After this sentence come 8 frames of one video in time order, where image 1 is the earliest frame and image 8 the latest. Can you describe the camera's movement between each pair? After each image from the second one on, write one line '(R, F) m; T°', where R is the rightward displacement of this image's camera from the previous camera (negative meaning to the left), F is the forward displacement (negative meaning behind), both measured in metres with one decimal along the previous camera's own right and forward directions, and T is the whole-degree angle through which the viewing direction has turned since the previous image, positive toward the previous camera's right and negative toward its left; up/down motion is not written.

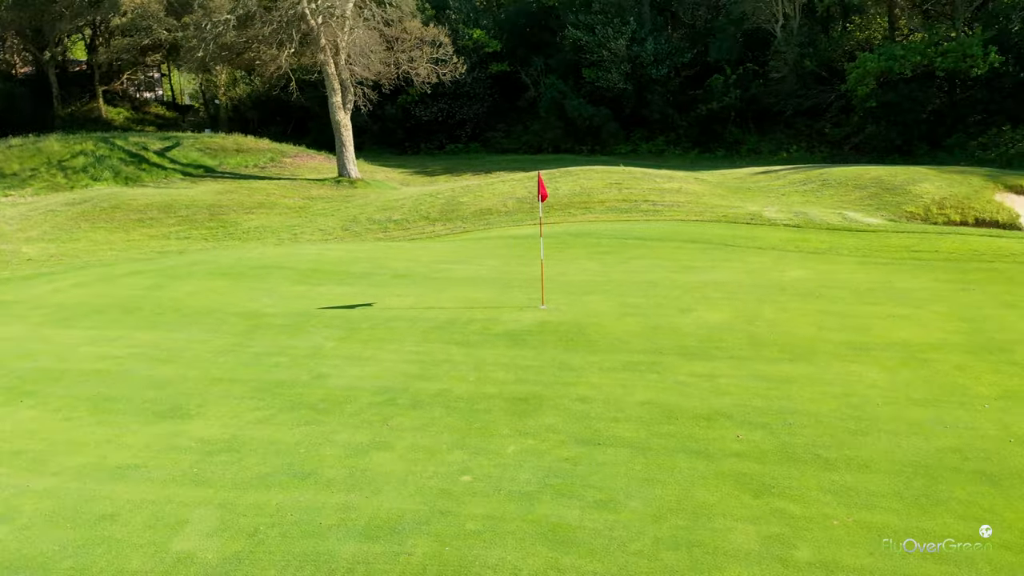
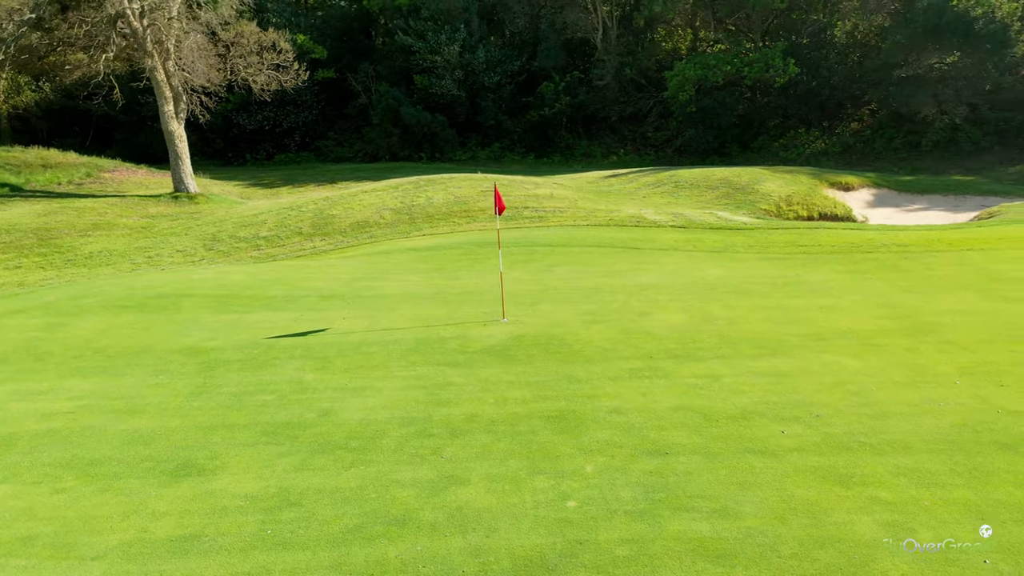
(-1.7, +0.3) m; +14°
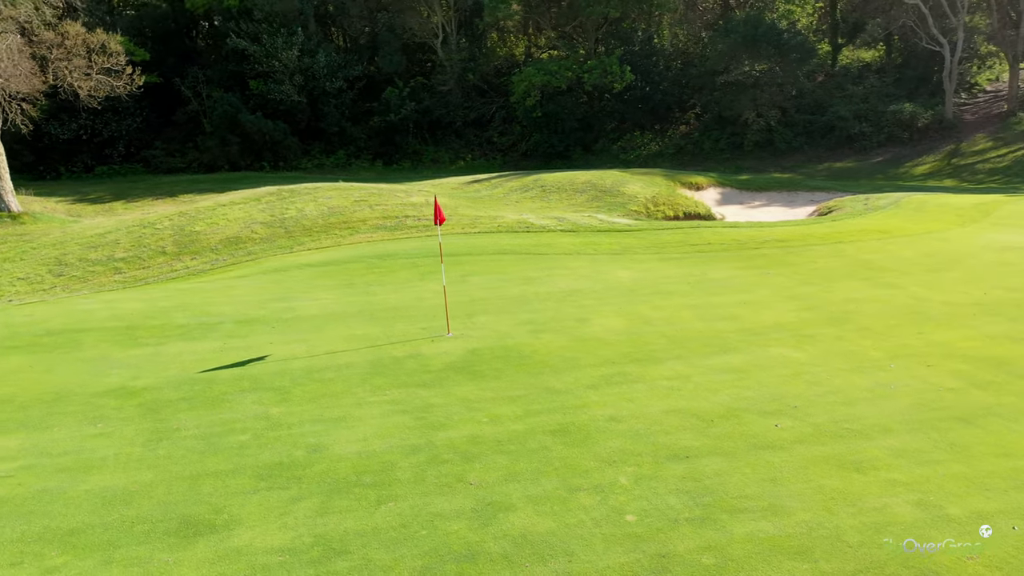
(-1.3, +0.3) m; +13°
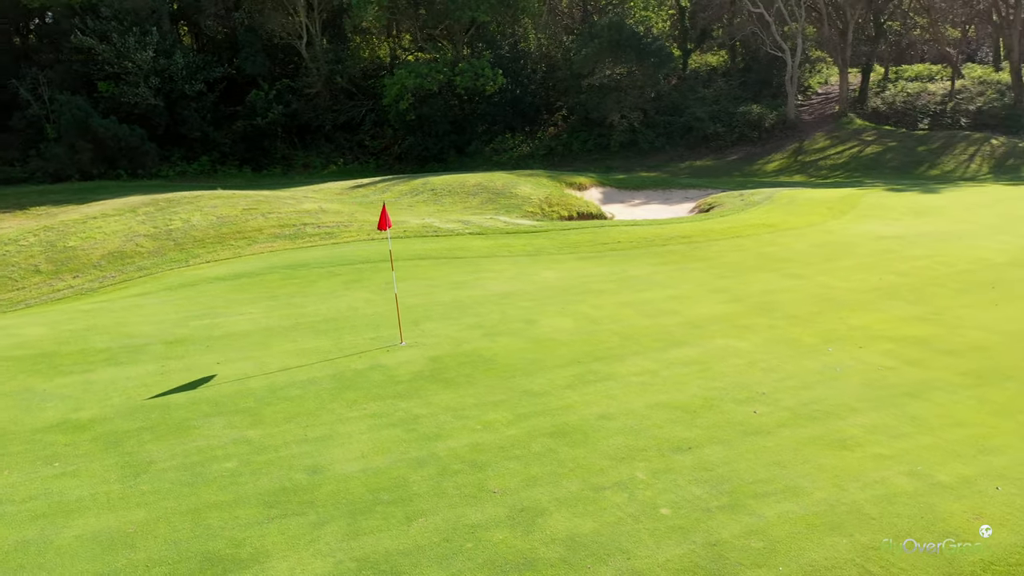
(-1.1, +0.1) m; +10°
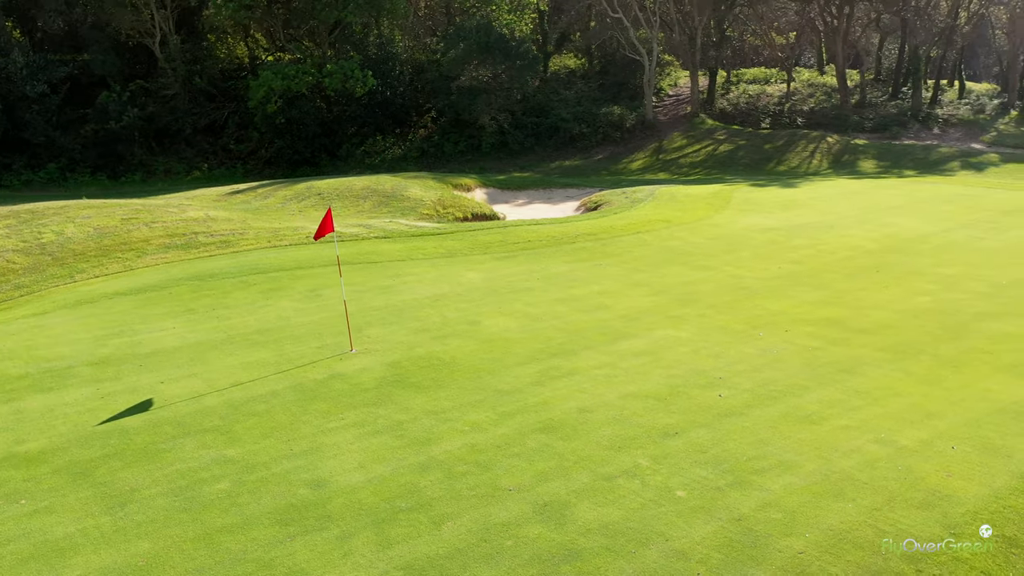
(-1.0, 0.0) m; +10°
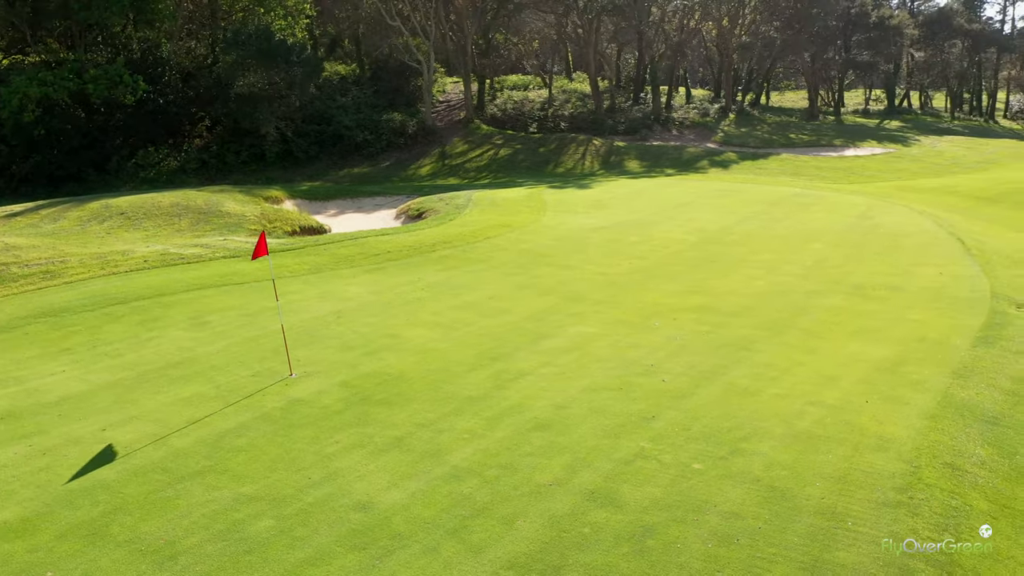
(-1.9, -0.1) m; +17°
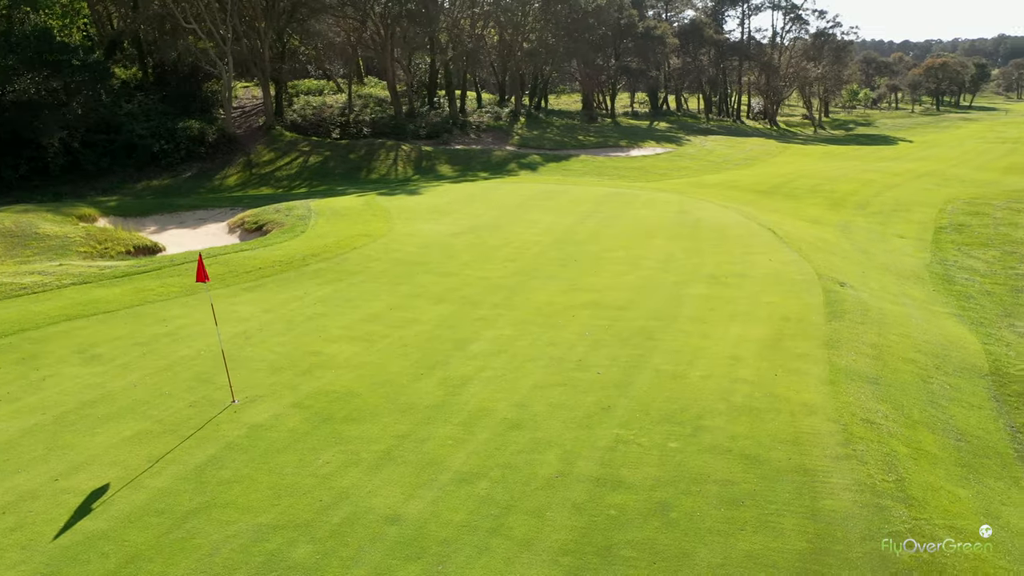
(-1.6, -0.2) m; +15°
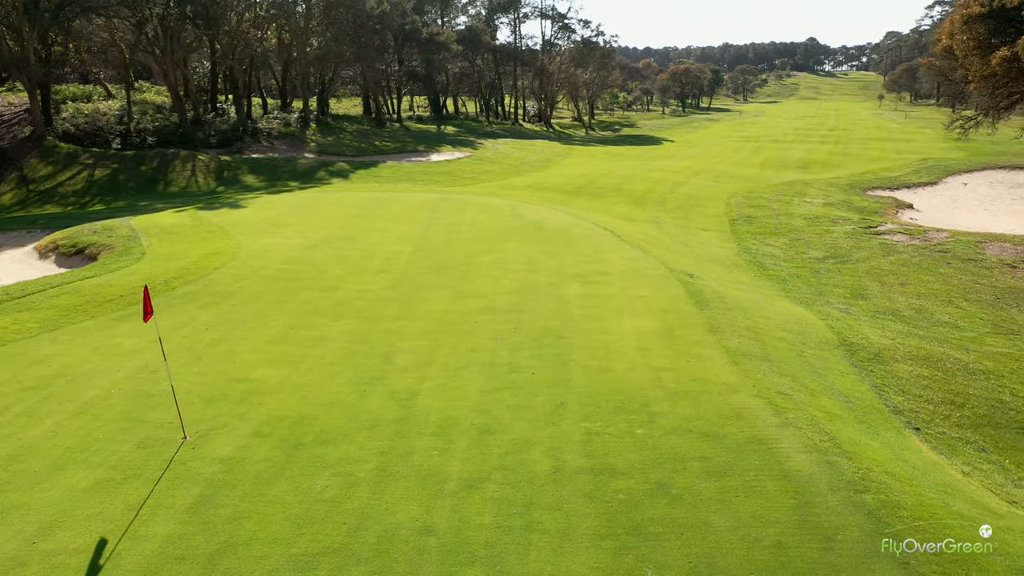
(-1.7, -0.2) m; +15°
